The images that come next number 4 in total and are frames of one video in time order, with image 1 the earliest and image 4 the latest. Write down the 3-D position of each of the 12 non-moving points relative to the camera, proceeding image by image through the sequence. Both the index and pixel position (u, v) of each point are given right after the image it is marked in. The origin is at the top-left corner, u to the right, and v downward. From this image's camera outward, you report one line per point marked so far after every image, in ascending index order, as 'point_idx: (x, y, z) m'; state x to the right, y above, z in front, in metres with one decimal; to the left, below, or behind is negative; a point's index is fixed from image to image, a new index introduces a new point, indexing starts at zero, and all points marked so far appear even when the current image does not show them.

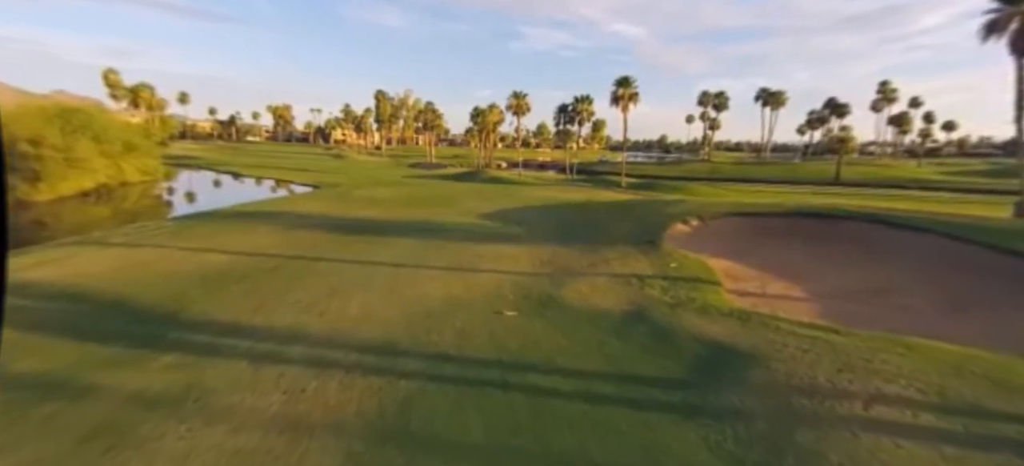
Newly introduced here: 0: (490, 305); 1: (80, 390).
0: (-0.7, -2.2, +13.3) m
1: (-8.3, -3.0, +8.4) m
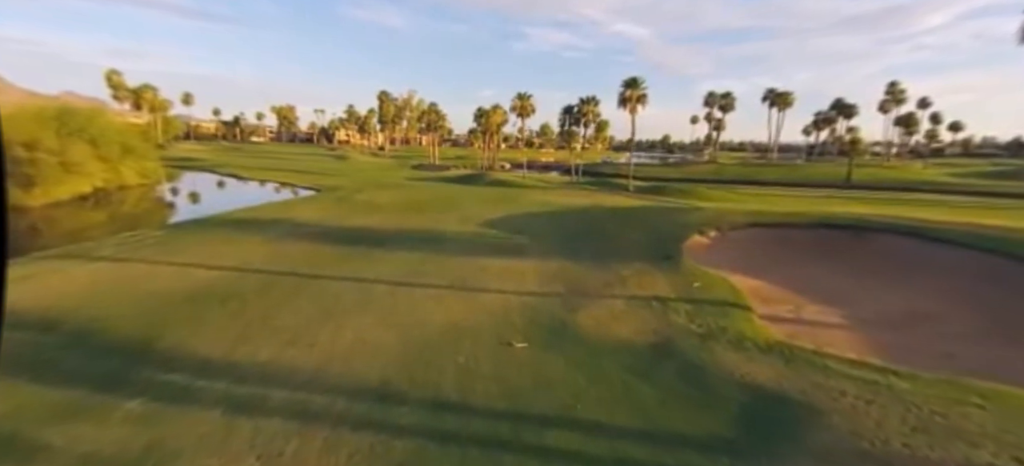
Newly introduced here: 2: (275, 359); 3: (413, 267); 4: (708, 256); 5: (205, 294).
0: (-0.4, -2.8, +12.0) m
1: (-8.0, -3.5, +7.1) m
2: (-5.8, -3.1, +10.7) m
3: (-4.3, -1.5, +19.0) m
4: (+8.8, -1.0, +19.6) m
5: (-10.7, -2.2, +15.4) m
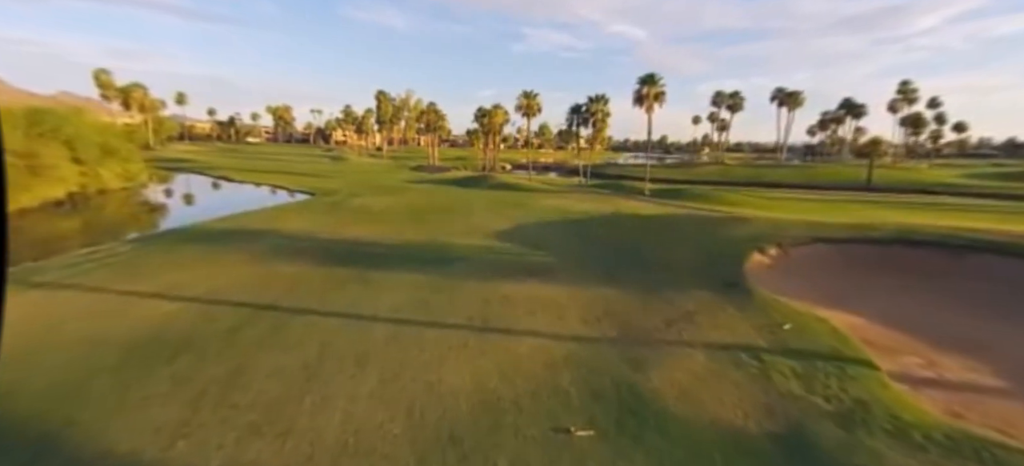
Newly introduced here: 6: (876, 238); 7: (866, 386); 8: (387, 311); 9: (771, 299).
0: (+0.7, -3.5, +8.6) m
1: (-6.9, -4.3, +3.7) m
2: (-4.7, -3.8, +7.2) m
3: (-3.2, -2.3, +15.6) m
4: (+9.9, -1.8, +16.3) m
5: (-9.7, -2.9, +11.9) m
6: (+16.4, -0.2, +19.6) m
7: (+7.5, -3.2, +9.3) m
8: (-4.1, -2.5, +14.3) m
9: (+8.3, -2.2, +14.0) m
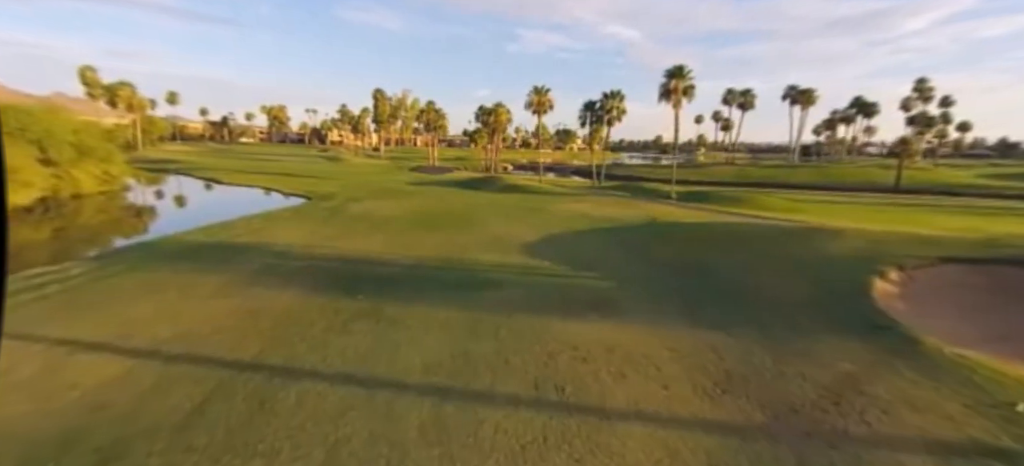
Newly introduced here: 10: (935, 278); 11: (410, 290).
0: (+2.6, -4.2, +4.7) m
1: (-4.9, -5.0, -0.3) m
2: (-2.8, -4.5, +3.2) m
3: (-1.4, -3.0, +11.5) m
4: (+11.7, -2.5, +12.4) m
5: (-7.8, -3.6, +7.9) m
6: (+18.2, -0.8, +15.8) m
7: (+9.4, -3.9, +5.4) m
8: (-2.2, -3.2, +10.3) m
9: (+10.2, -2.8, +10.1) m
10: (+14.5, -1.4, +15.0) m
11: (-3.8, -2.1, +16.3) m
